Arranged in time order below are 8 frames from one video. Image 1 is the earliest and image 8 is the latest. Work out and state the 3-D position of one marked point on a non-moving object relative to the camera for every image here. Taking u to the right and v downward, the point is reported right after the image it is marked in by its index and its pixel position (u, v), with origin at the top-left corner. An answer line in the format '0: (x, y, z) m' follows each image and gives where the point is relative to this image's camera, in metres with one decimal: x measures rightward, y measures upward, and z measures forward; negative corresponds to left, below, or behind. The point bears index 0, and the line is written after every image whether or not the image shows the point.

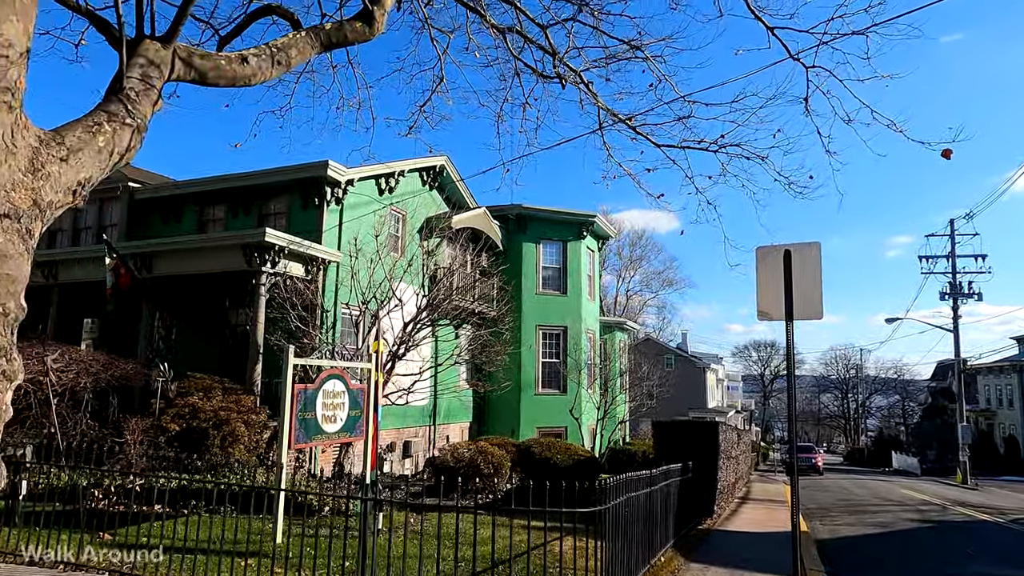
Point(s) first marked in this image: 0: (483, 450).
0: (-0.6, -3.1, +12.8) m
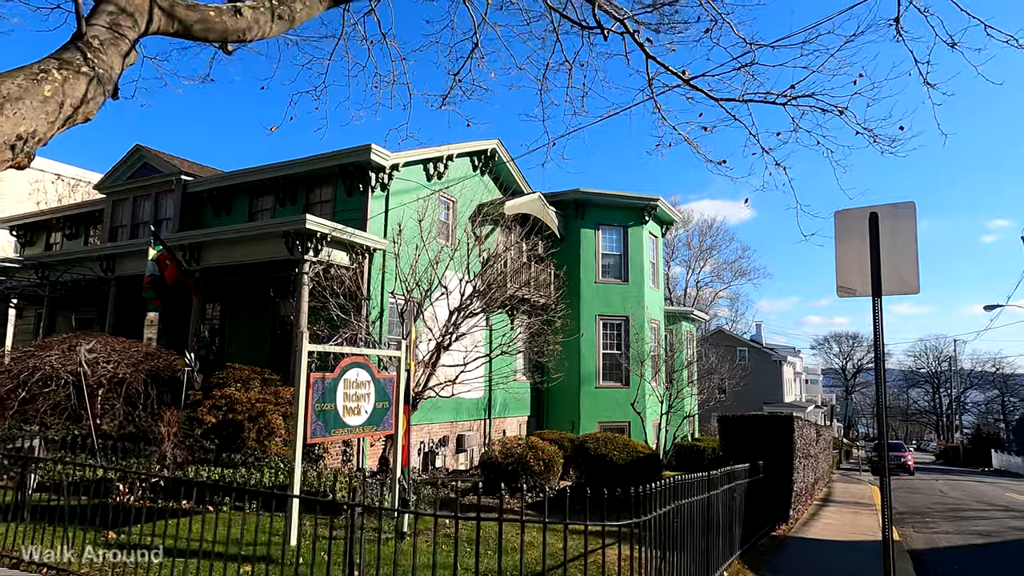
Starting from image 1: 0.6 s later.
0: (+0.4, -2.8, +12.0) m
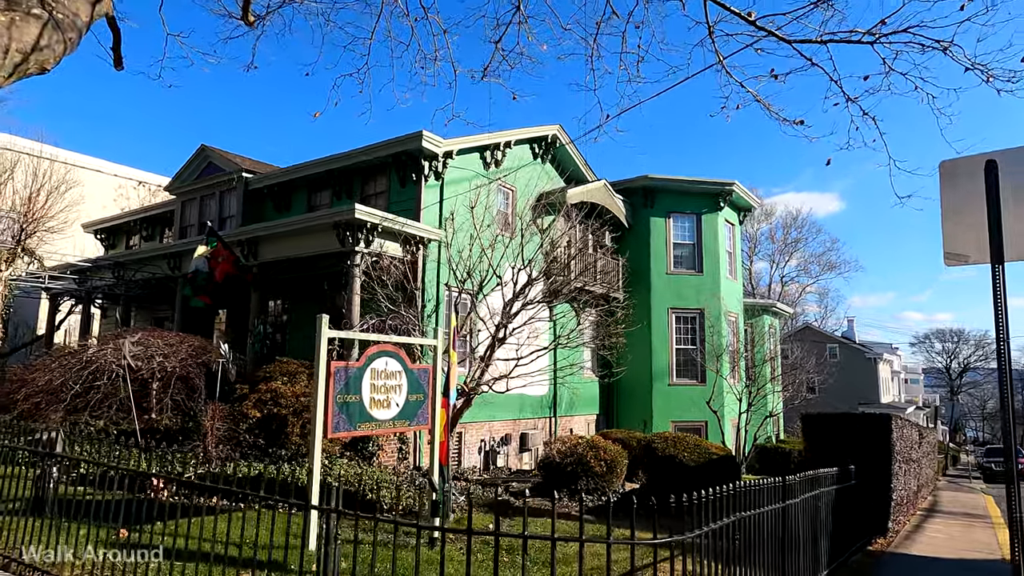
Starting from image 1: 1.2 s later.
0: (+1.4, -2.6, +11.1) m
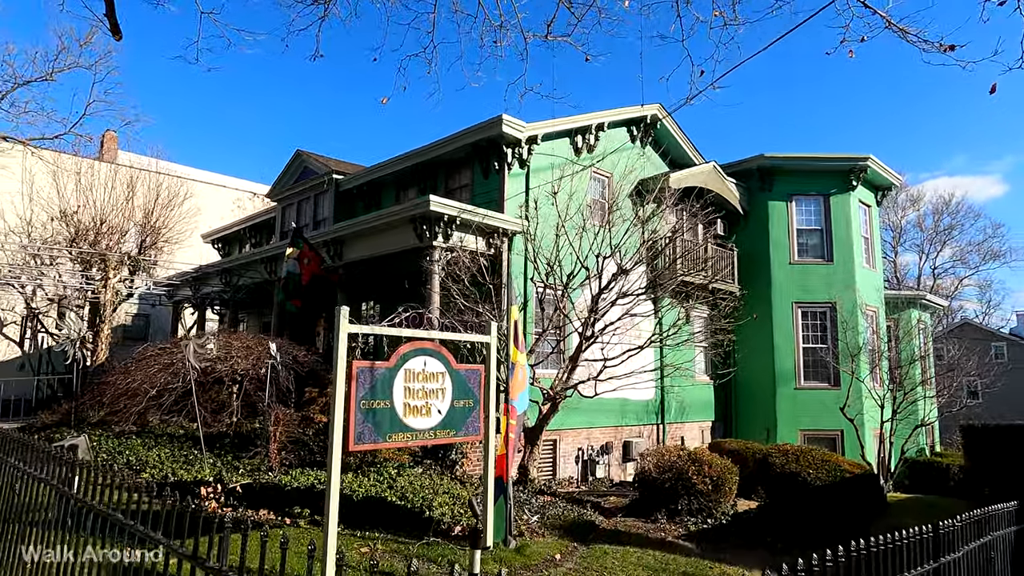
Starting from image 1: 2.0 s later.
0: (+2.7, -2.4, +9.6) m
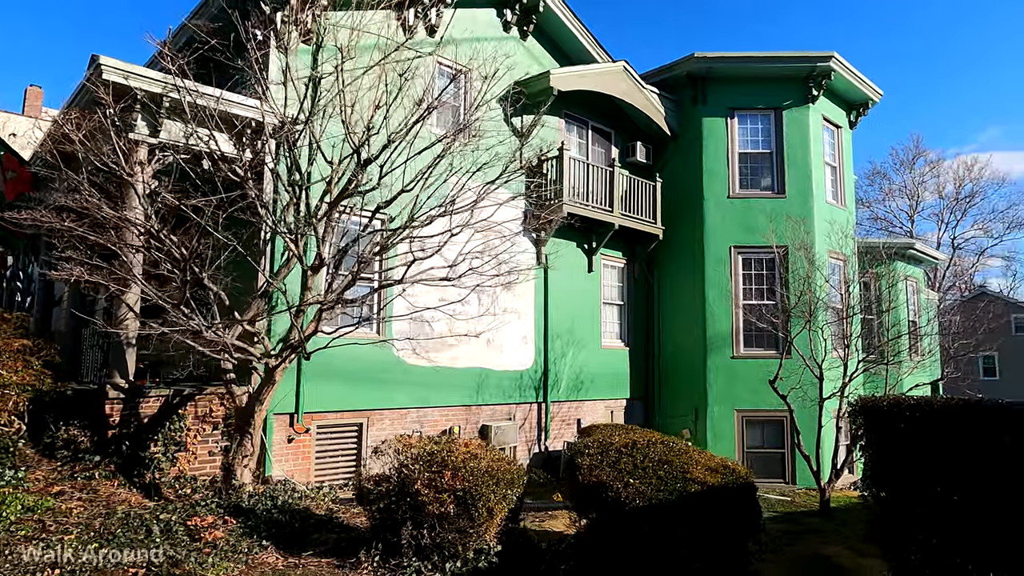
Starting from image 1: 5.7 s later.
0: (-0.5, -1.4, +5.8) m
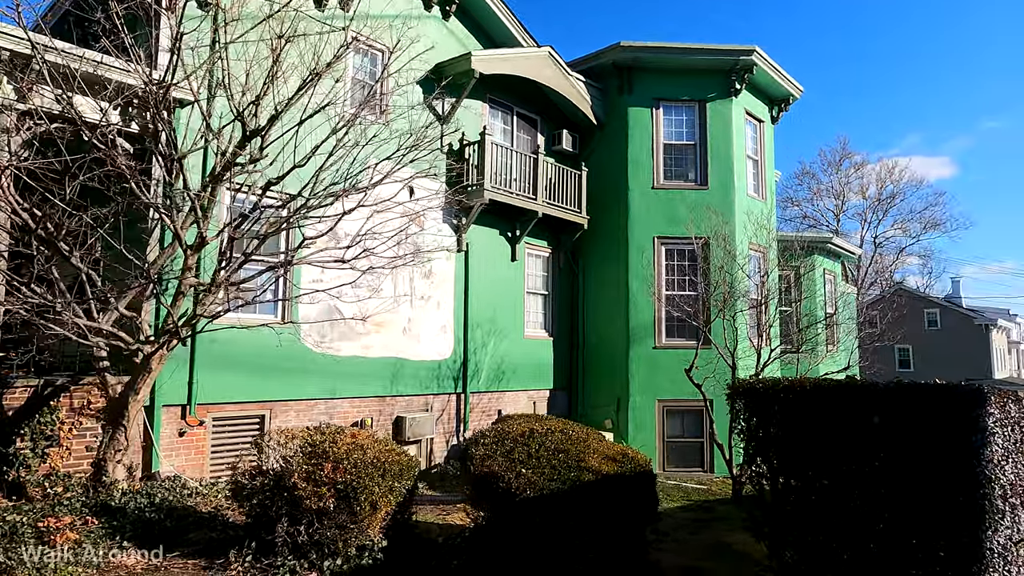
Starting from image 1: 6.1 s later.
0: (-1.5, -1.3, +5.4) m
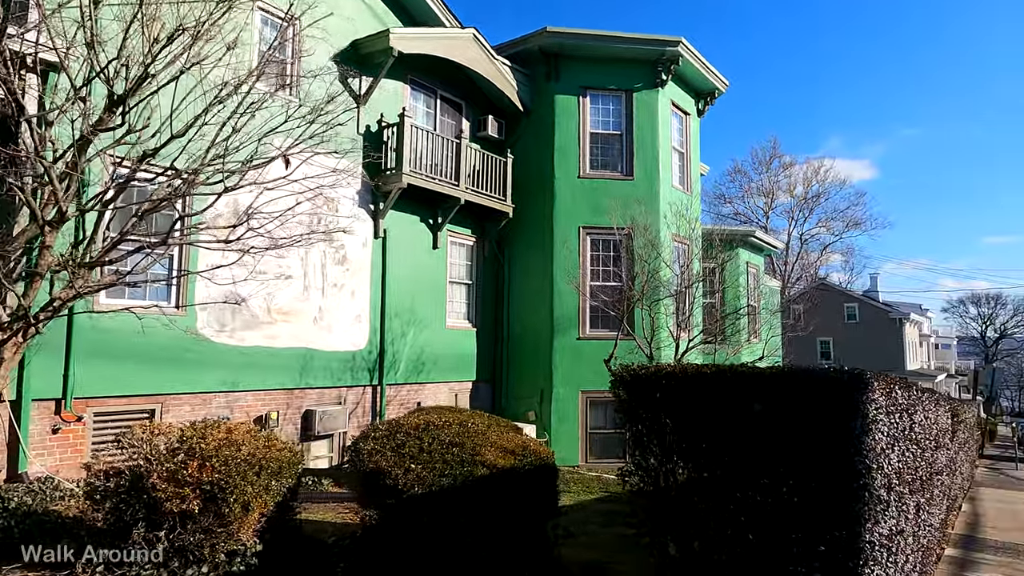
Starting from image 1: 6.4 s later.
0: (-2.3, -1.1, +4.9) m
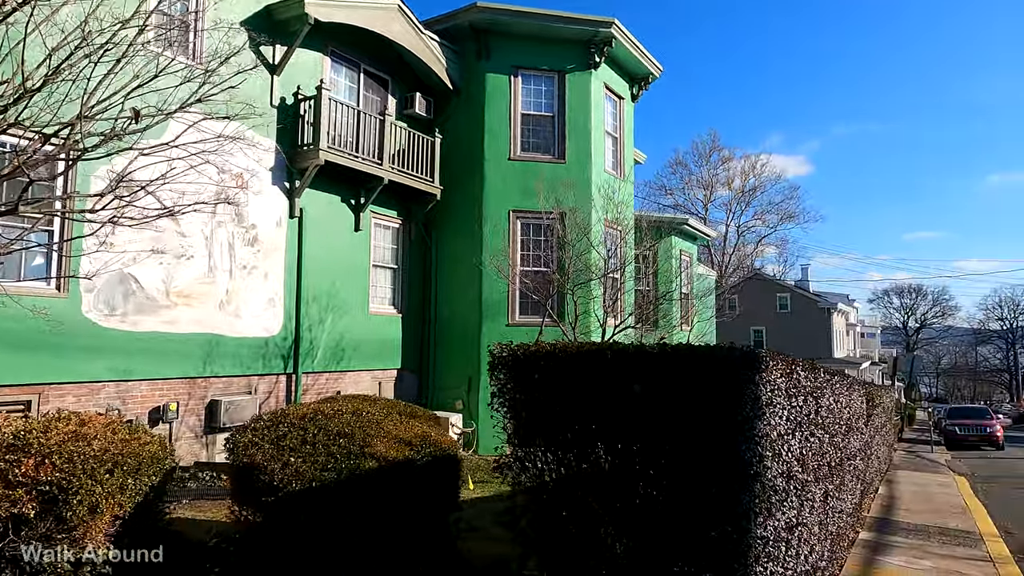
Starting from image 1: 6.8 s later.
0: (-3.0, -1.0, +4.3) m
